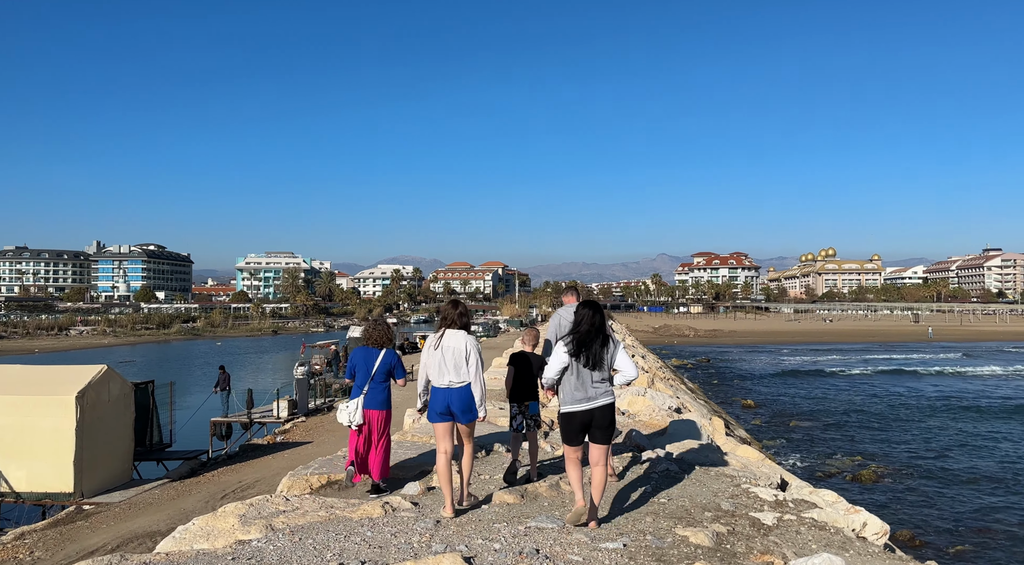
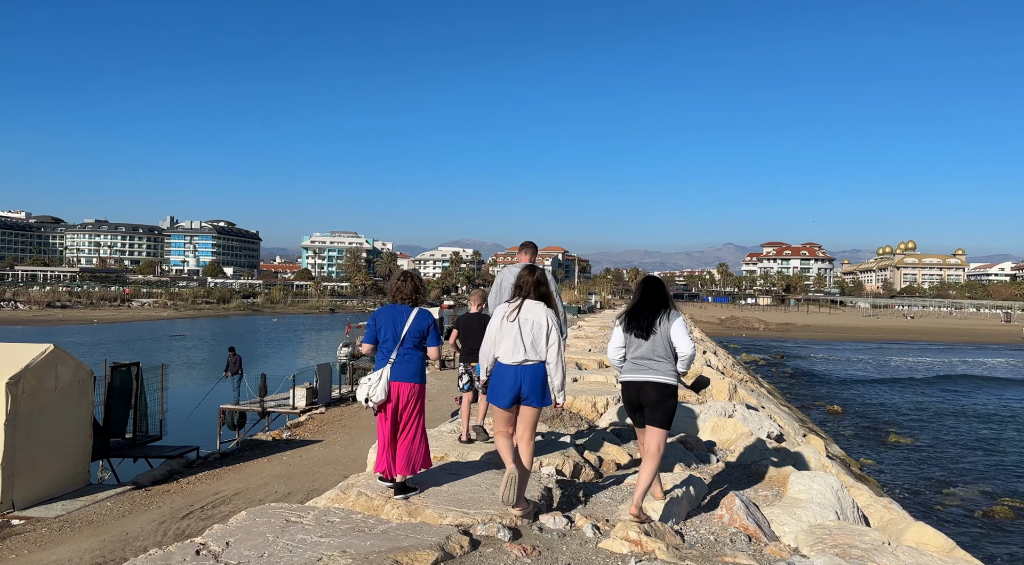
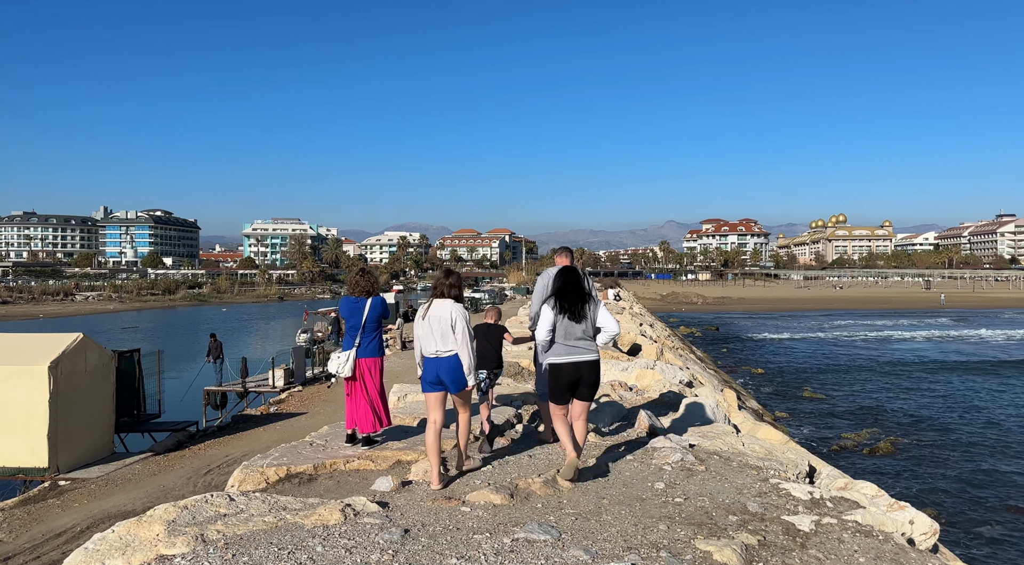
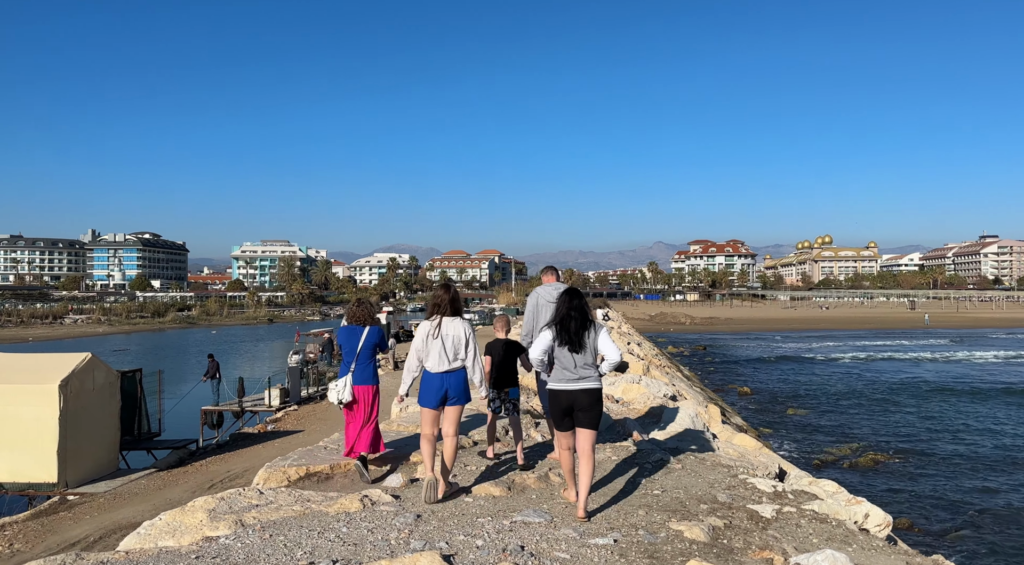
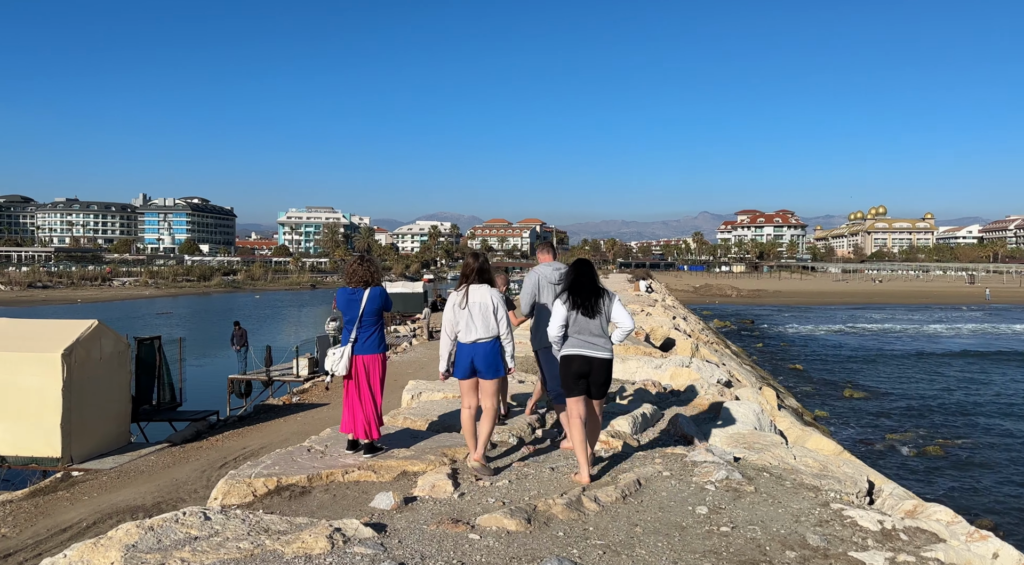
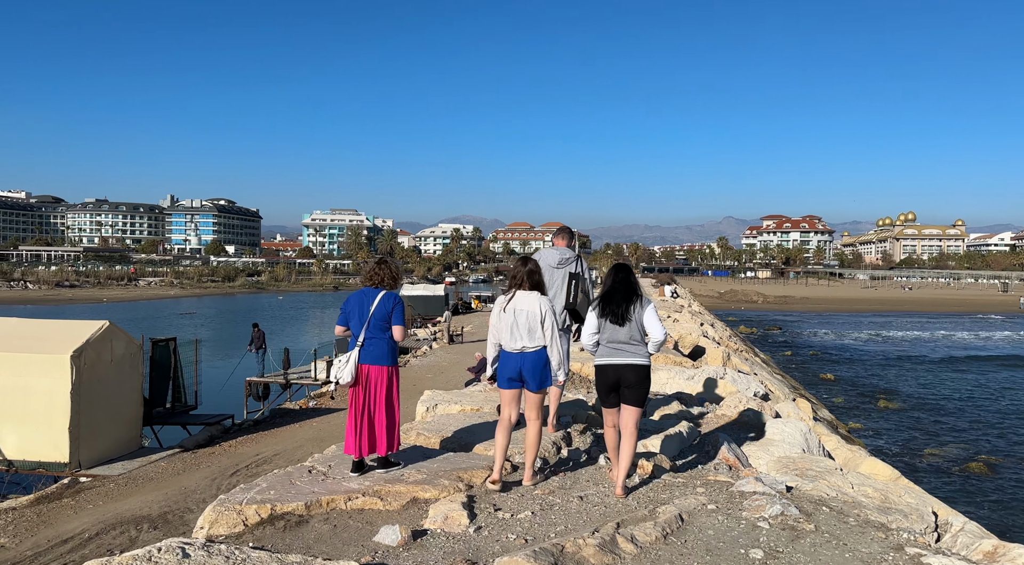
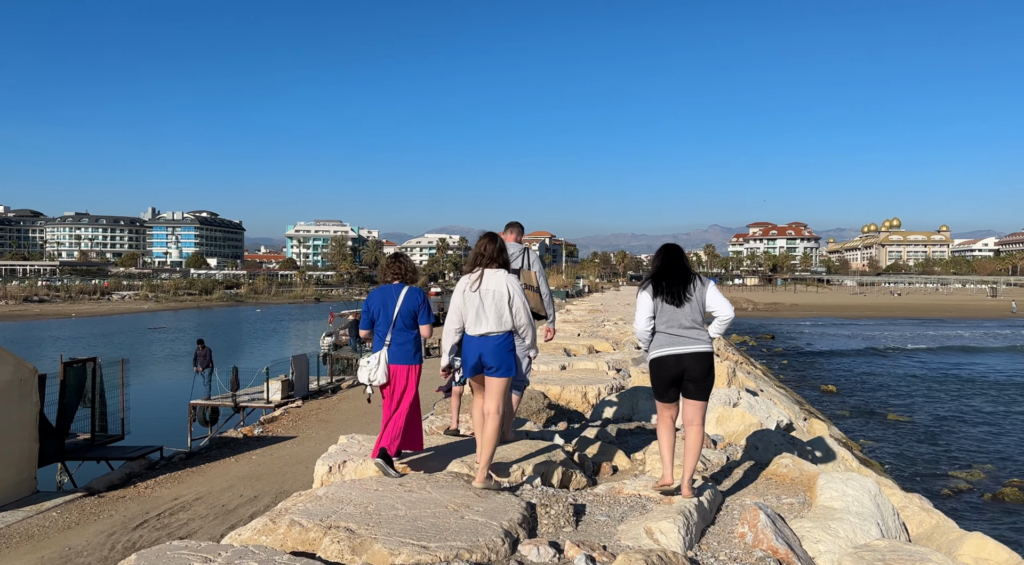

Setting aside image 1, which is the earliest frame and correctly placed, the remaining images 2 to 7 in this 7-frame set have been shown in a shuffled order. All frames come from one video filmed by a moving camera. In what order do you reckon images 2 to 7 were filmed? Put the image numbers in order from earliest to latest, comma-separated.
4, 3, 5, 6, 2, 7
